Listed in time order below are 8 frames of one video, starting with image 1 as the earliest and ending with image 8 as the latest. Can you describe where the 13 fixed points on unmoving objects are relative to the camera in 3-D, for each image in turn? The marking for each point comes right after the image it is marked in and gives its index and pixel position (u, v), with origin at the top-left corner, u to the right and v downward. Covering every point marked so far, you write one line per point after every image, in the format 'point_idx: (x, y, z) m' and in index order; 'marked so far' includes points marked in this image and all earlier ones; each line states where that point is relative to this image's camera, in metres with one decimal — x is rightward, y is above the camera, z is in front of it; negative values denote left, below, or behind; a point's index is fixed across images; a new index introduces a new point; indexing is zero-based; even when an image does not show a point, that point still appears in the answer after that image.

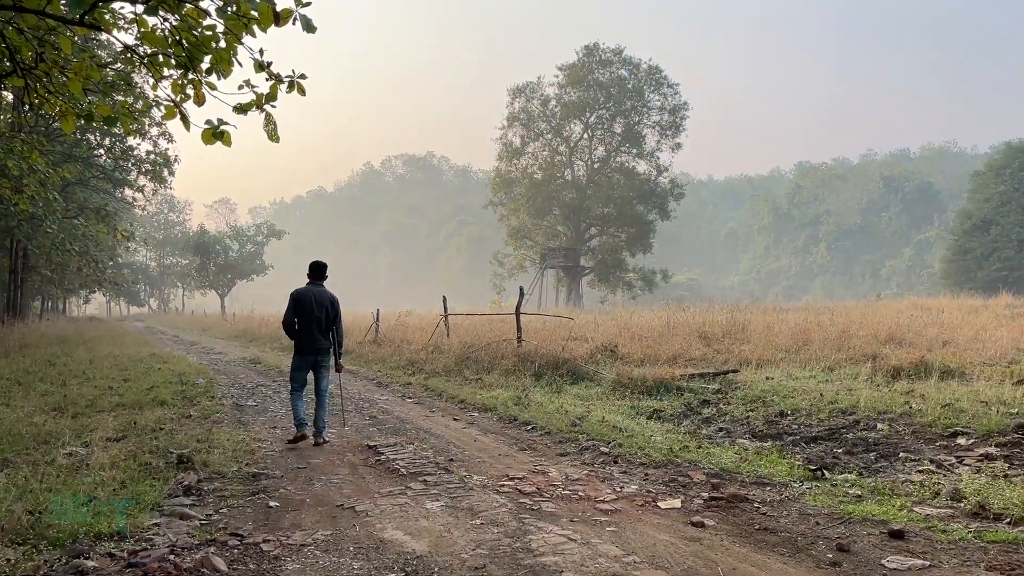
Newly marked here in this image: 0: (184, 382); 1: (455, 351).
0: (-3.4, -1.0, +8.8) m
1: (-0.7, -0.8, +11.0) m
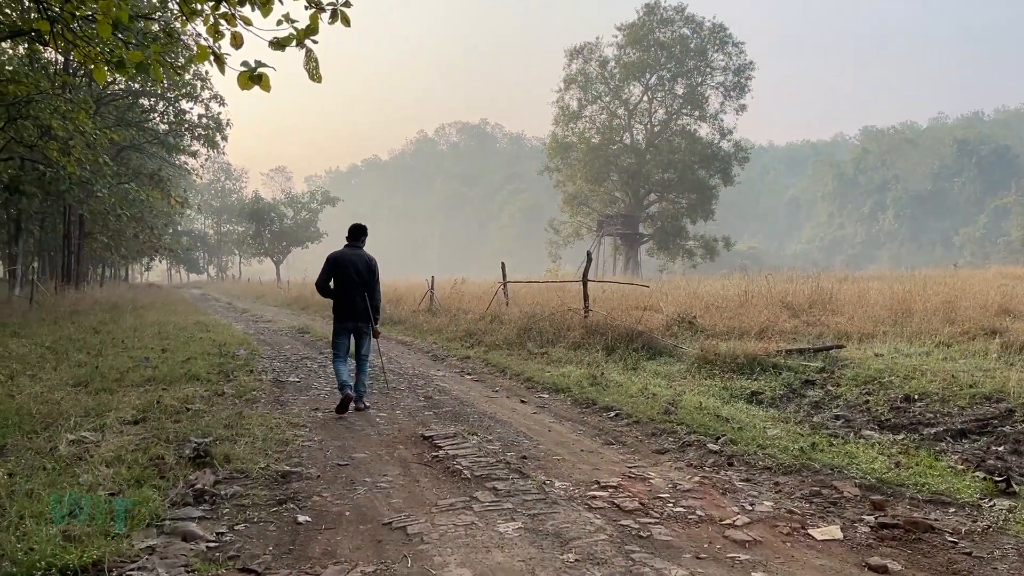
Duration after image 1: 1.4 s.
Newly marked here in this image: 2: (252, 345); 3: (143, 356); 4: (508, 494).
0: (-2.8, -0.6, +8.1) m
1: (+0.1, -0.4, +10.1) m
2: (-2.8, -0.6, +9.0) m
3: (-3.7, -0.7, +8.4) m
4: (0.0, -0.8, +3.3) m
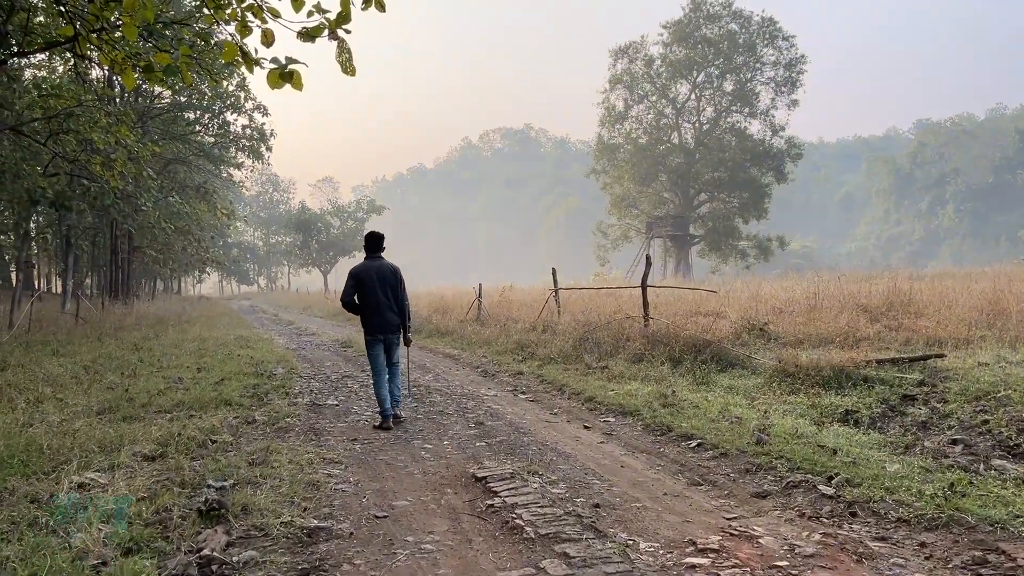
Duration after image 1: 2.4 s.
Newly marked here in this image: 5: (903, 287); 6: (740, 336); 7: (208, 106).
0: (-2.3, -0.8, +7.5) m
1: (+0.7, -0.5, +9.4) m
2: (-2.2, -0.8, +8.5) m
3: (-3.1, -0.8, +7.9) m
4: (+0.2, -0.9, +2.6) m
5: (+6.0, 0.0, +13.1) m
6: (+2.4, -0.5, +8.8) m
7: (-7.1, +4.2, +19.8) m
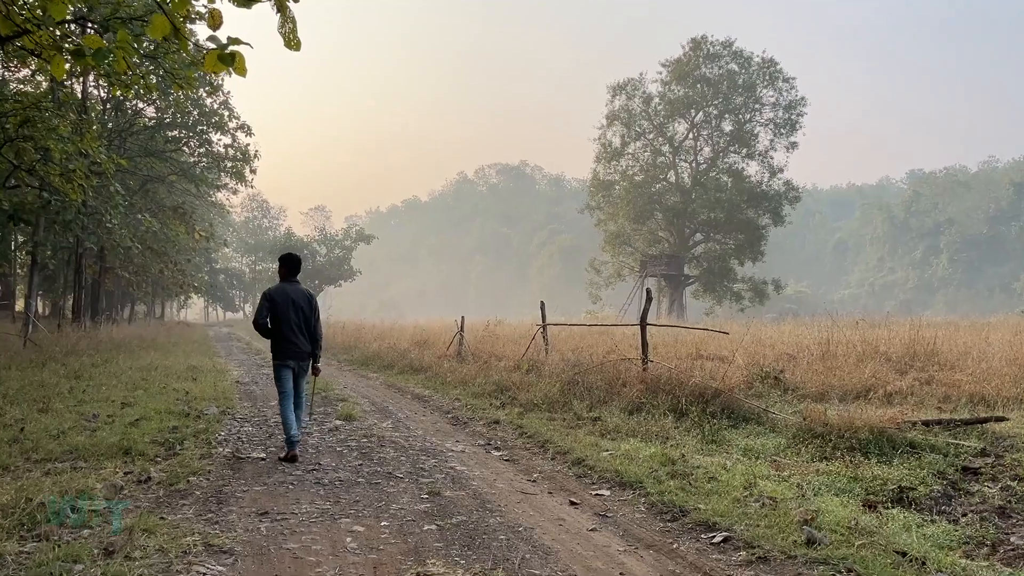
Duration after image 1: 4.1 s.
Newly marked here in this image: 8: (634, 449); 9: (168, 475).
0: (-2.4, -0.9, +6.3) m
1: (+0.5, -0.8, +8.3) m
2: (-2.4, -1.0, +7.3) m
3: (-3.3, -1.0, +6.7) m
4: (+0.1, -0.9, +1.5) m
5: (+5.8, -0.7, +12.0) m
6: (+2.2, -0.9, +7.7) m
7: (-7.3, +3.7, +18.7) m
8: (+0.7, -1.0, +5.0) m
9: (-1.8, -1.0, +4.4) m
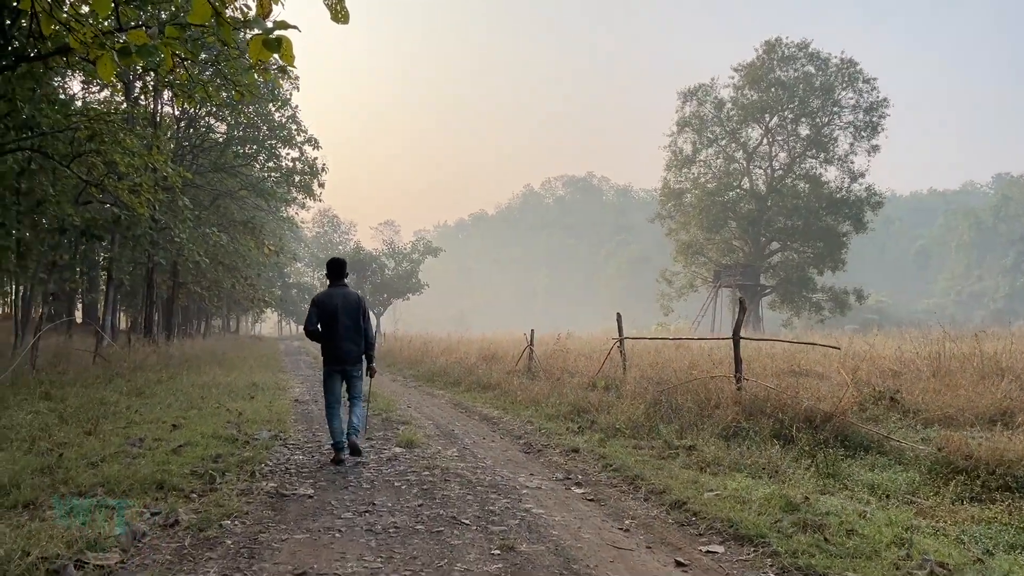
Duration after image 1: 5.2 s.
0: (-1.9, -1.0, +5.8) m
1: (+1.1, -0.9, +7.5) m
2: (-1.8, -1.1, +6.7) m
3: (-2.8, -1.1, +6.3) m
4: (+0.2, -0.9, +0.7) m
5: (+6.8, -0.8, +10.8) m
6: (+2.8, -1.0, +6.8) m
7: (-5.8, +3.4, +18.6) m
8: (+1.1, -1.0, +4.2) m
9: (-1.4, -1.0, +3.7) m
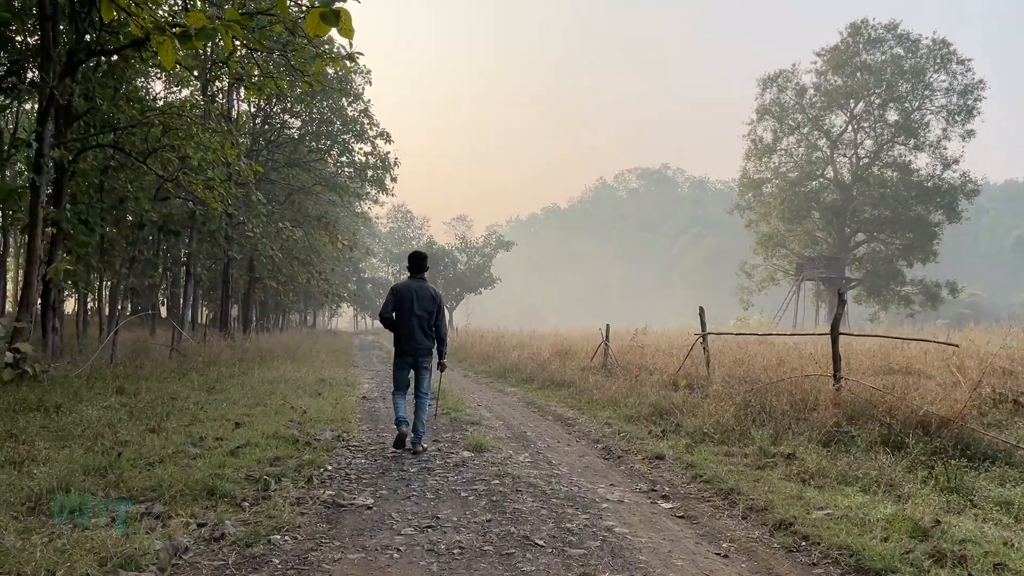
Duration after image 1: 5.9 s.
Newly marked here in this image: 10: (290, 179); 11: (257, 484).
0: (-1.4, -1.0, +5.5) m
1: (+1.8, -0.9, +6.9) m
2: (-1.2, -1.0, +6.4) m
3: (-2.2, -1.0, +6.0) m
4: (+0.3, -0.9, +0.3) m
5: (+7.7, -0.7, +9.7) m
6: (+3.4, -0.9, +6.1) m
7: (-4.2, +3.5, +18.5) m
8: (+1.5, -1.0, +3.7) m
9: (-1.1, -1.0, +3.4) m
10: (-4.8, +2.4, +18.3) m
11: (-1.3, -1.0, +4.2) m
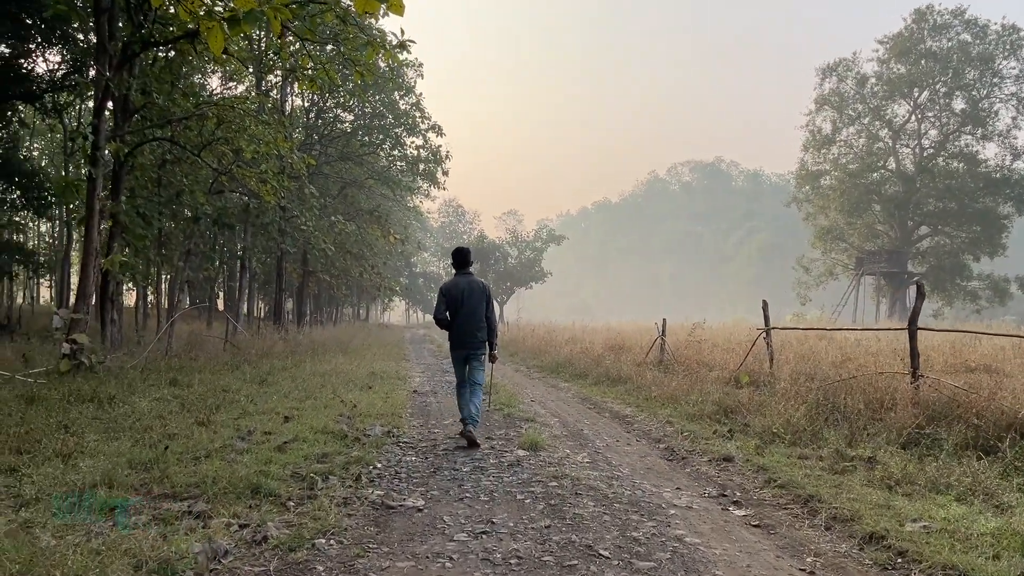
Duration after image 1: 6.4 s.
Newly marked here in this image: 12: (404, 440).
0: (-1.1, -0.9, +5.3) m
1: (+2.2, -0.8, +6.5) m
2: (-0.8, -0.9, +6.2) m
3: (-1.8, -1.0, +5.9) m
4: (+0.3, -0.8, 0.0) m
5: (+8.2, -0.6, +9.0) m
6: (+3.8, -0.8, +5.6) m
7: (-3.0, +3.7, +18.5) m
8: (+1.7, -0.9, +3.3) m
9: (-0.8, -0.9, +3.2) m
10: (-3.7, +2.5, +18.2) m
11: (-1.0, -0.9, +4.1) m
12: (-0.7, -0.9, +5.3) m
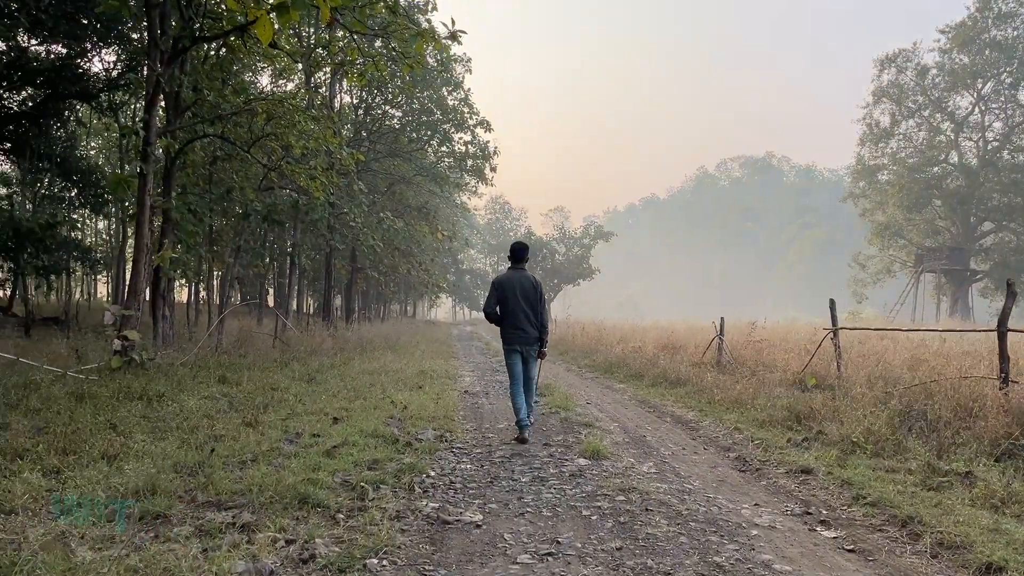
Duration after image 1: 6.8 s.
0: (-0.7, -0.9, +5.1) m
1: (+2.6, -0.8, +6.1) m
2: (-0.4, -0.9, +6.0) m
3: (-1.5, -1.0, +5.7) m
4: (+0.4, -0.9, -0.3) m
5: (+8.8, -0.6, +8.2) m
6: (+4.1, -0.8, +5.1) m
7: (-1.9, +3.7, +18.3) m
8: (+2.0, -0.9, +2.9) m
9: (-0.6, -0.9, +3.0) m
10: (-2.6, +2.6, +18.1) m
11: (-0.7, -0.9, +3.8) m
12: (-0.3, -0.9, +5.1) m
